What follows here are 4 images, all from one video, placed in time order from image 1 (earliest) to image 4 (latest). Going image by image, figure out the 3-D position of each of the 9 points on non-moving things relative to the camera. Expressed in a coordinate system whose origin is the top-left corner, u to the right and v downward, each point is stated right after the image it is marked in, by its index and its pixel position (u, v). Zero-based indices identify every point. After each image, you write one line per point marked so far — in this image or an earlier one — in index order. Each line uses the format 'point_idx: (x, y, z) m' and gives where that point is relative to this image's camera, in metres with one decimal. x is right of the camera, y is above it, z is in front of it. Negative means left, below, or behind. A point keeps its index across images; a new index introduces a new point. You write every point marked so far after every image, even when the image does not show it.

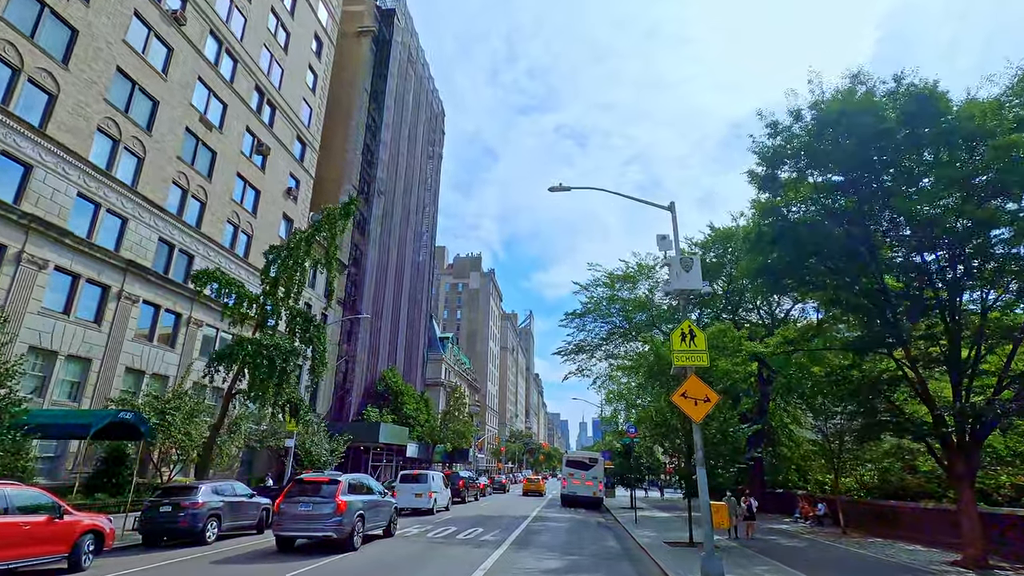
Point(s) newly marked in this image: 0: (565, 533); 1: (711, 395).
0: (+1.9, -8.8, +19.1) m
1: (+3.9, -2.1, +10.4) m
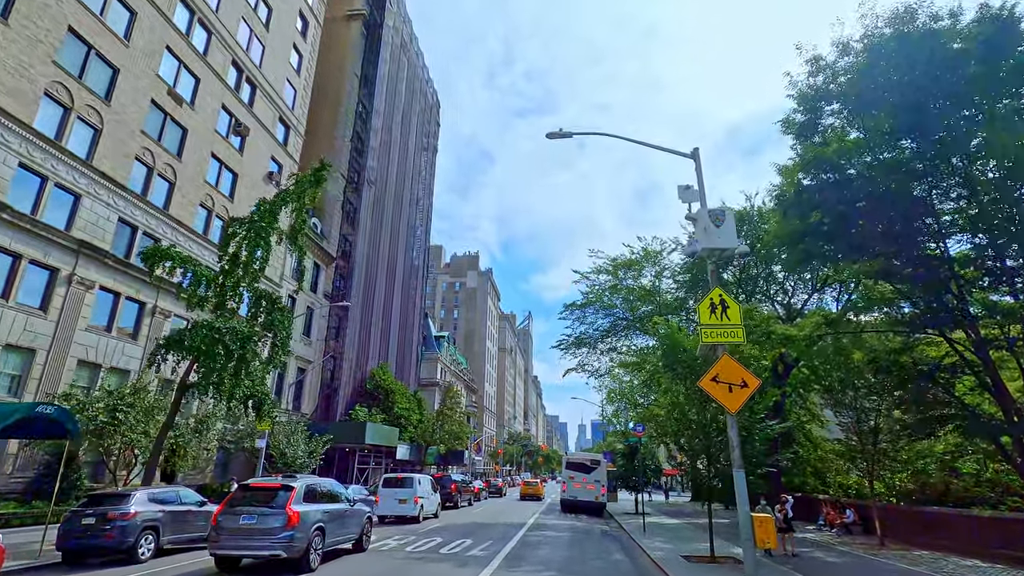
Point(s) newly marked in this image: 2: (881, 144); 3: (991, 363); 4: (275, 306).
0: (+1.7, -8.2, +17.0) m
1: (+3.7, -1.4, +8.3) m
2: (+7.7, +3.0, +11.1) m
3: (+10.4, -1.6, +11.6) m
4: (-6.7, -0.5, +15.1) m
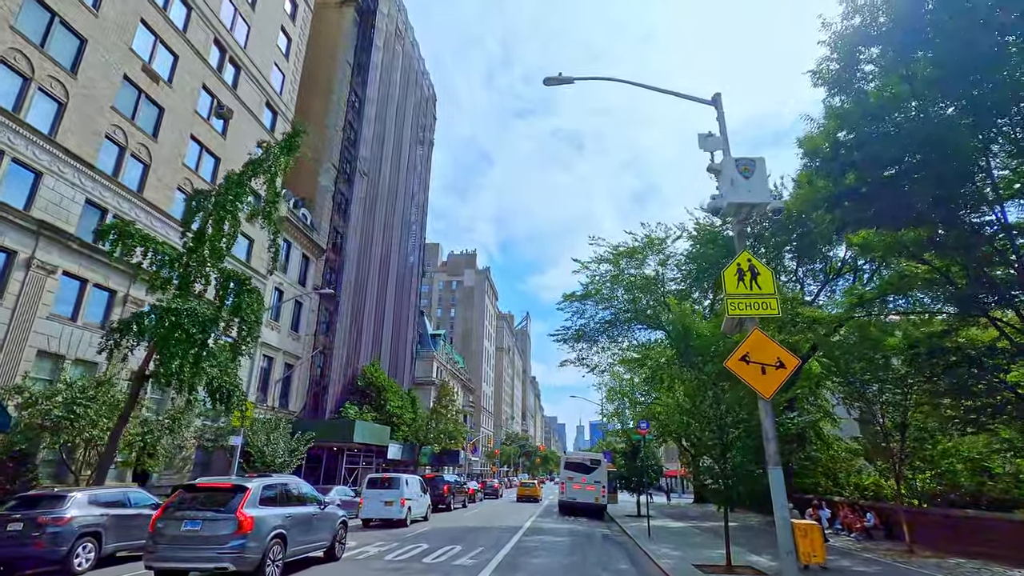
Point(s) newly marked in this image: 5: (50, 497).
0: (+1.6, -7.7, +15.6) m
1: (+3.6, -0.9, +6.9) m
2: (+7.6, +3.5, +9.8) m
3: (+10.3, -1.1, +10.2) m
4: (-6.9, 0.0, +13.7) m
5: (-8.6, -3.9, +9.9) m
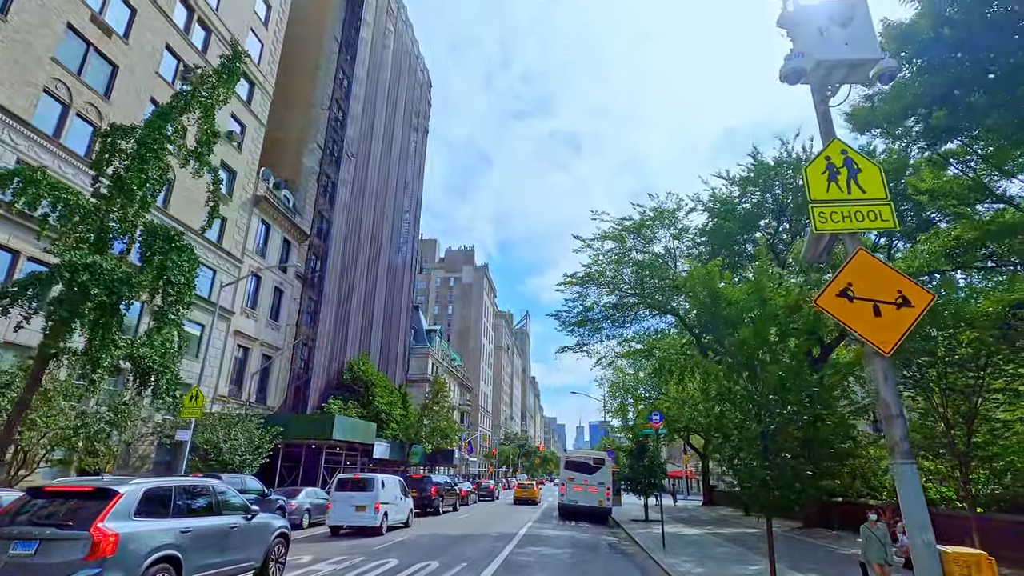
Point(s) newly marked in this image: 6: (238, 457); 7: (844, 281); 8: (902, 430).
0: (+1.3, -6.8, +13.1) m
1: (+3.4, 0.0, +4.4) m
2: (+7.4, +4.4, +7.3) m
3: (+10.0, -0.3, +7.7) m
4: (-7.1, +0.9, +11.2) m
5: (-8.9, -3.0, +7.4) m
6: (-9.5, -5.9, +18.6) m
7: (+2.9, +0.1, +4.6) m
8: (+3.2, -1.2, +4.3) m
